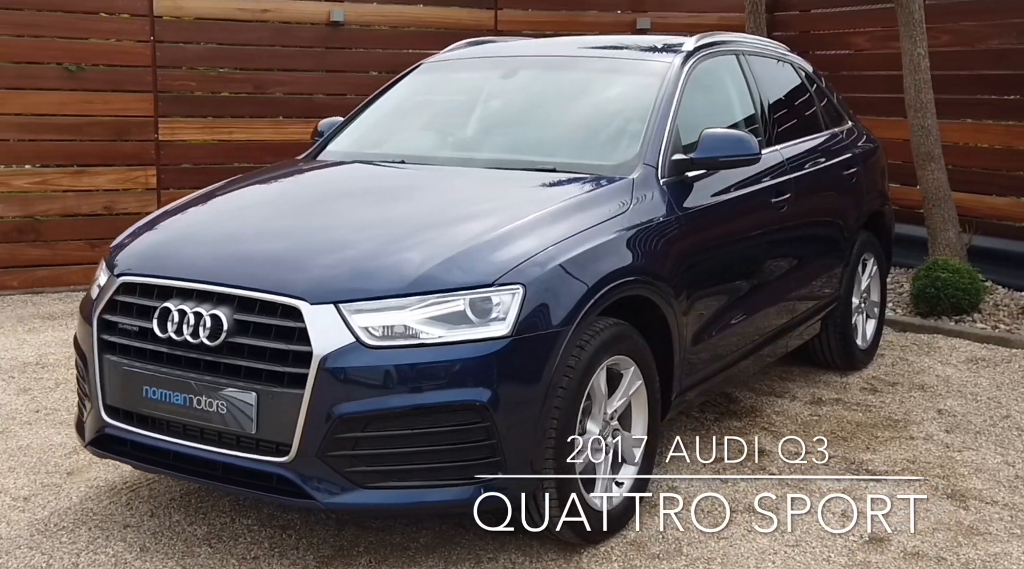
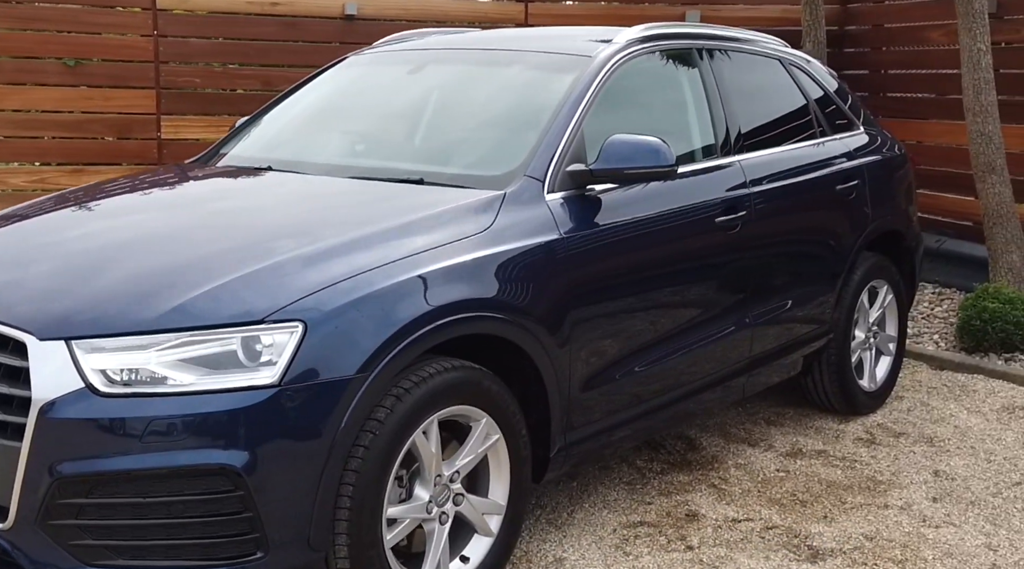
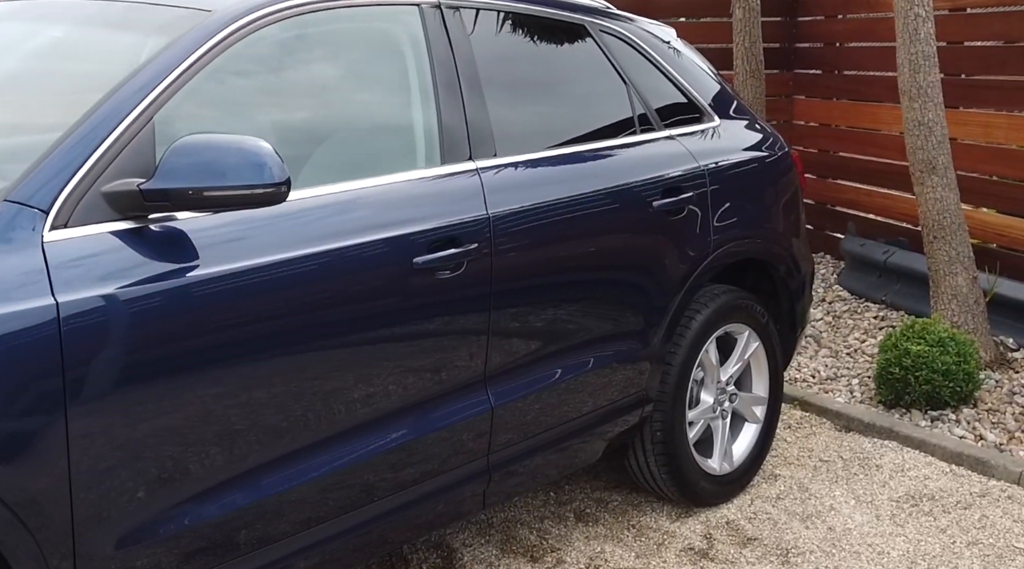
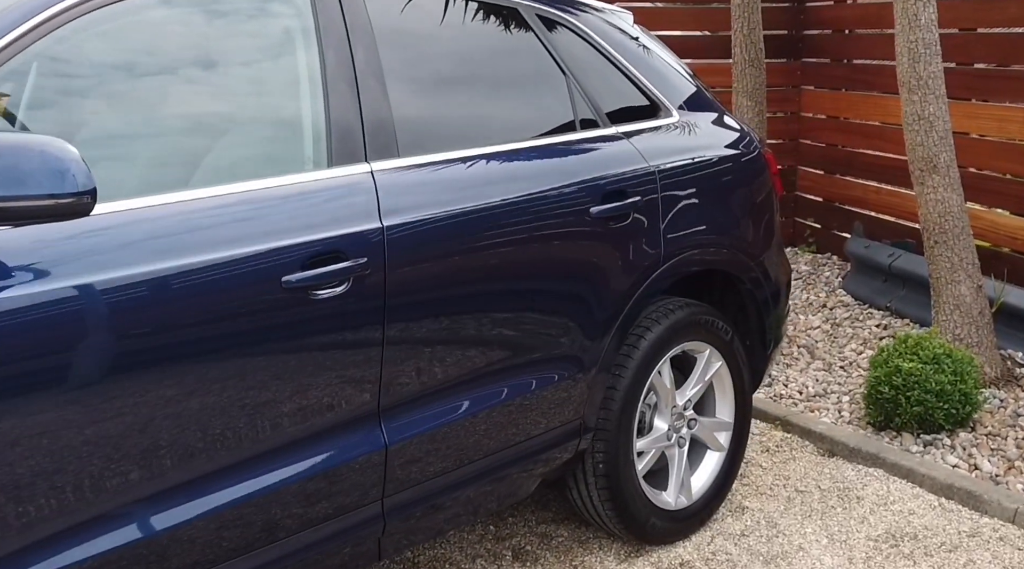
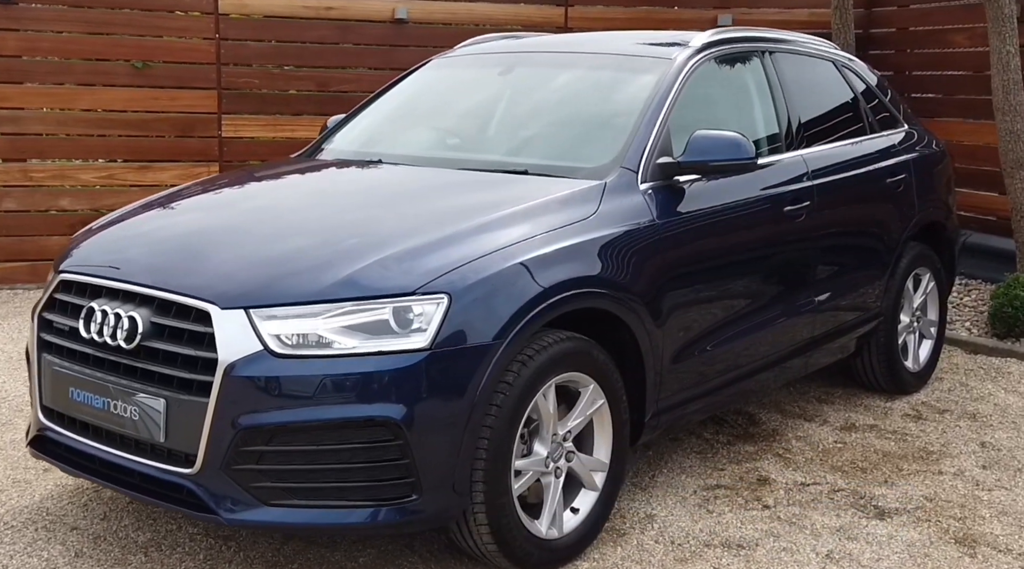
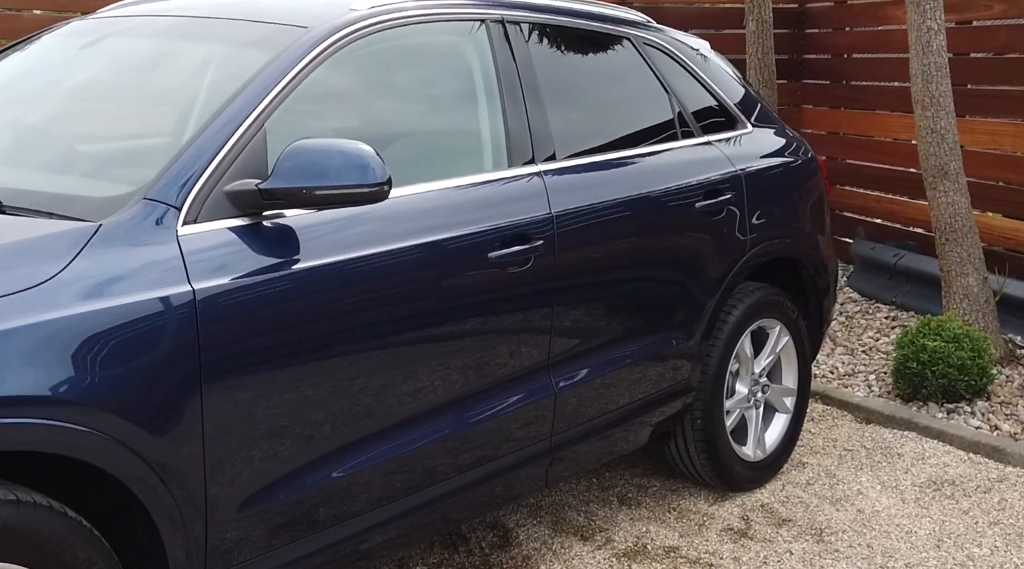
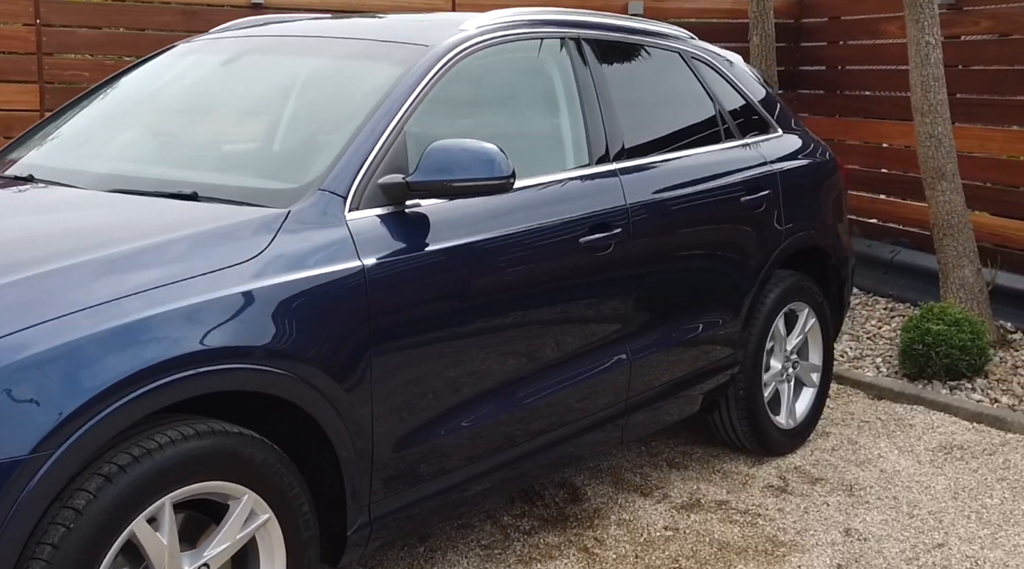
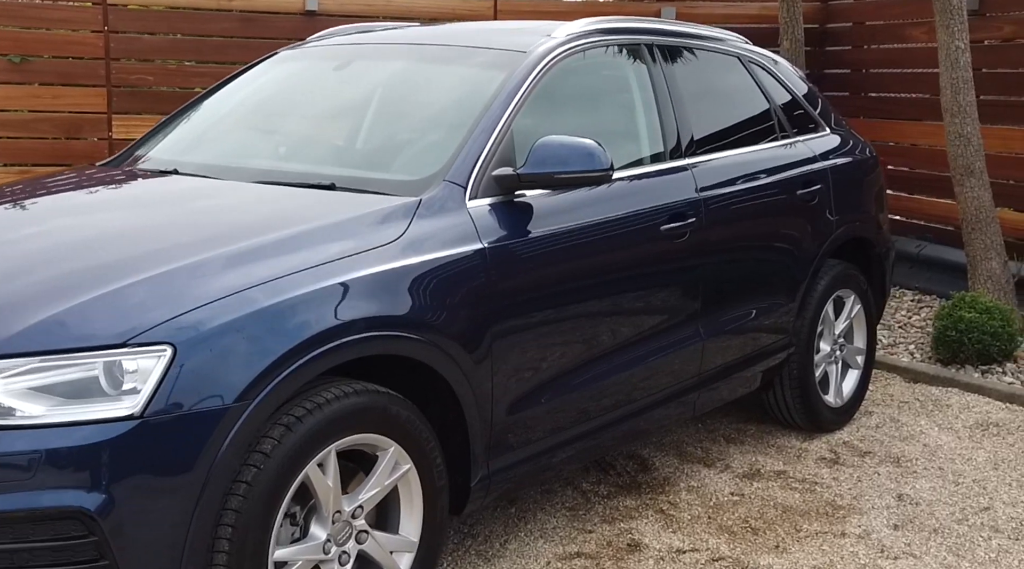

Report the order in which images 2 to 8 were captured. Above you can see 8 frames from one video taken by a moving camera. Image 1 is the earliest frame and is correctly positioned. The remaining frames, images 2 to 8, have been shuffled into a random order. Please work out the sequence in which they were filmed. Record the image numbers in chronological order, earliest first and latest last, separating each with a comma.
5, 2, 8, 7, 6, 3, 4
